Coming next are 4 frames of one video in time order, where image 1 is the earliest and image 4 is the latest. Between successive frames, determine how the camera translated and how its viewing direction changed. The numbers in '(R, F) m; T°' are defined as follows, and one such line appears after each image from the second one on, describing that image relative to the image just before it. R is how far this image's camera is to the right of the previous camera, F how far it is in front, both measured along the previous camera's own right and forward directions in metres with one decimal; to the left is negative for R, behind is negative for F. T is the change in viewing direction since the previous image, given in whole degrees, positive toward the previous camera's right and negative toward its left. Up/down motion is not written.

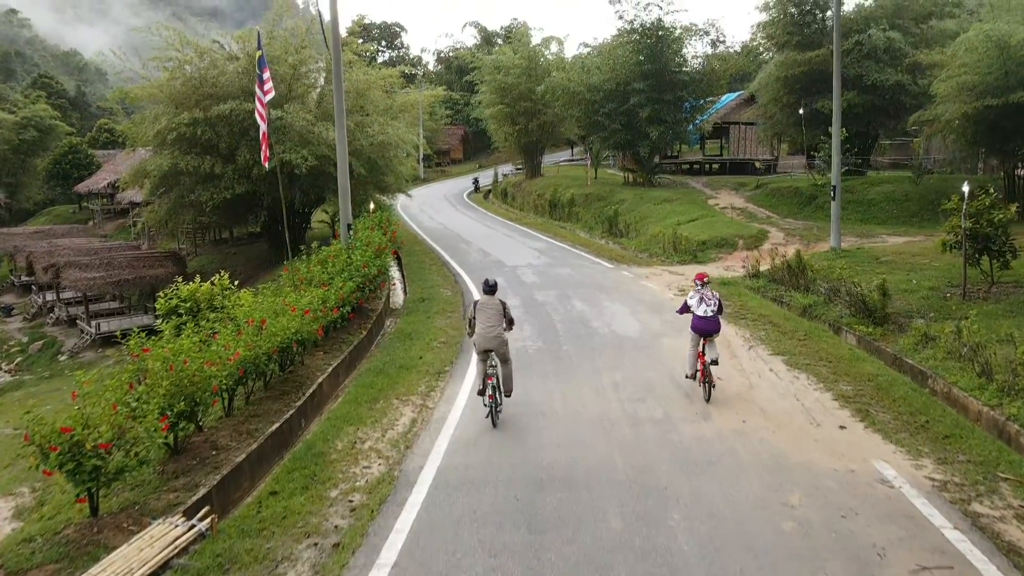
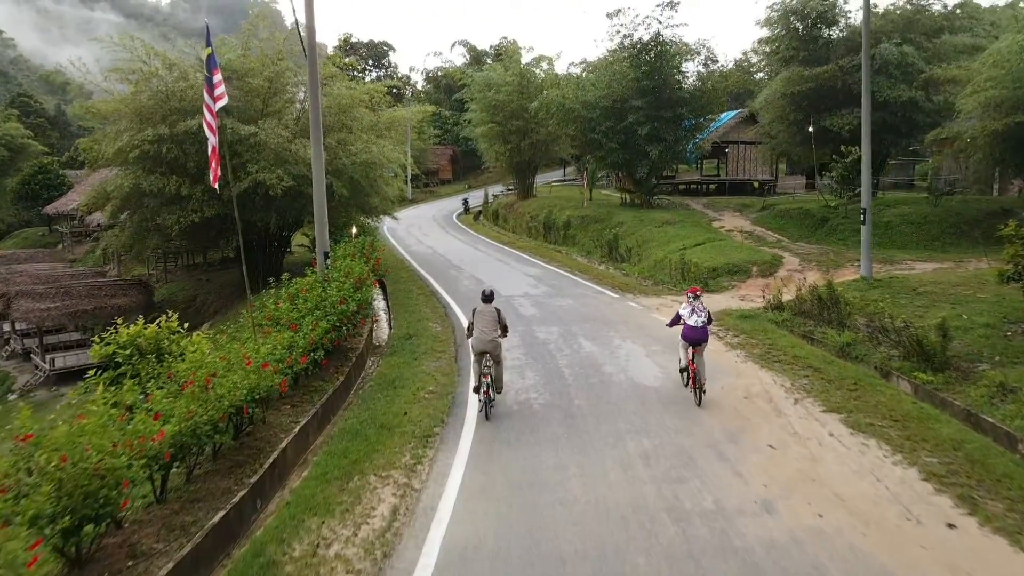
(-0.1, +1.5) m; +1°
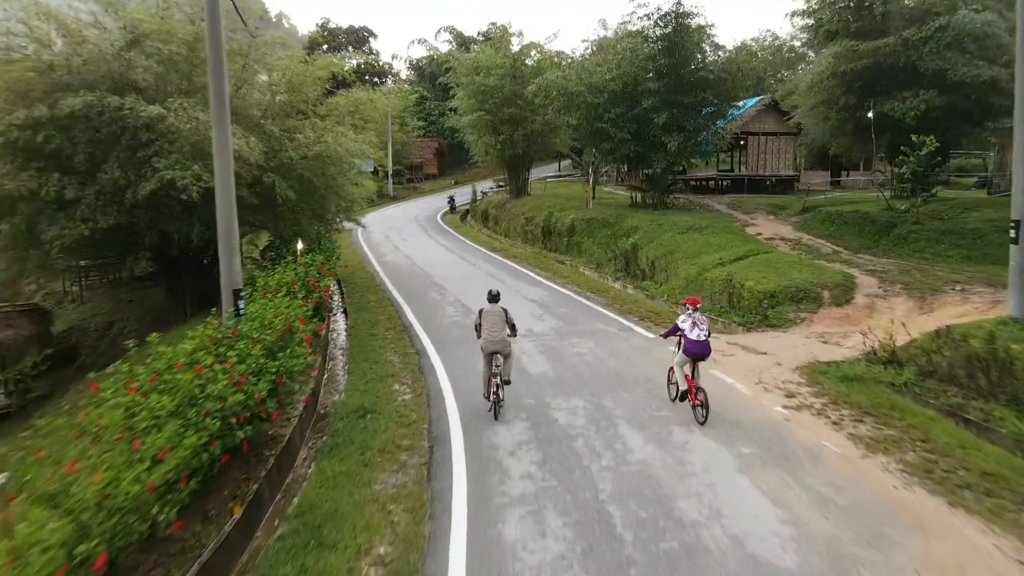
(-0.2, +4.1) m; +1°
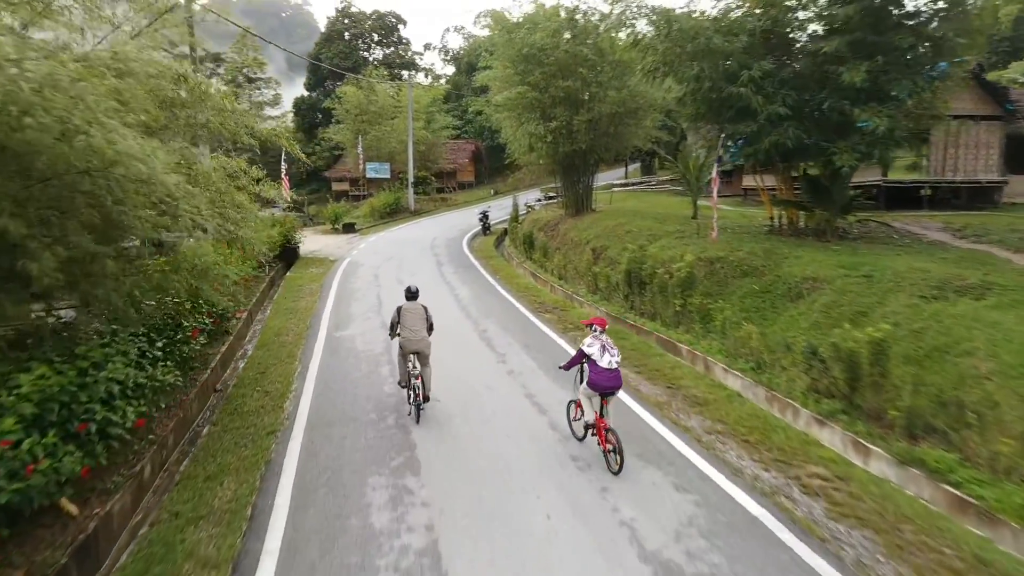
(-0.3, +10.2) m; -4°
